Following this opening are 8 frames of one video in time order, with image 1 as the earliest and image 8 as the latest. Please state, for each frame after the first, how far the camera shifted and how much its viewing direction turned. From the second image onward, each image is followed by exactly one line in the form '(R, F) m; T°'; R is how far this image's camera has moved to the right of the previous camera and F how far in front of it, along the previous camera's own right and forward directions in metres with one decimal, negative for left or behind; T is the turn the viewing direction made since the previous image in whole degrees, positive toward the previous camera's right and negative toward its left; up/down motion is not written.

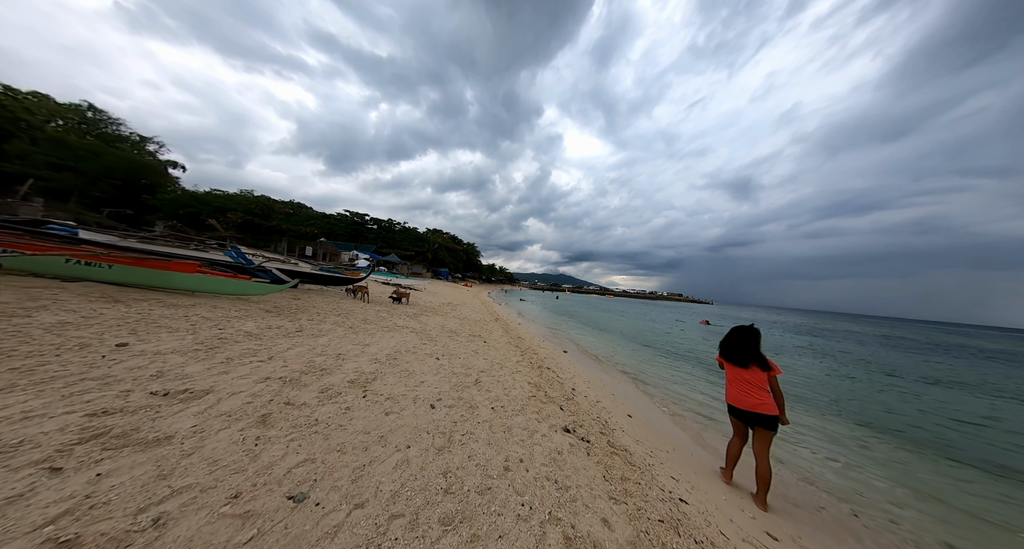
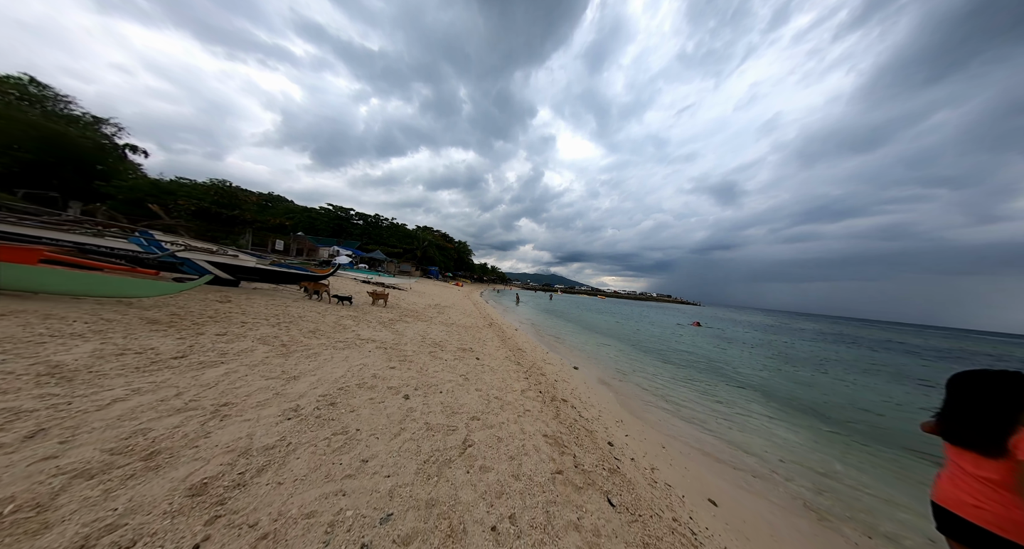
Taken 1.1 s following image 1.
(-0.3, +1.8) m; +2°
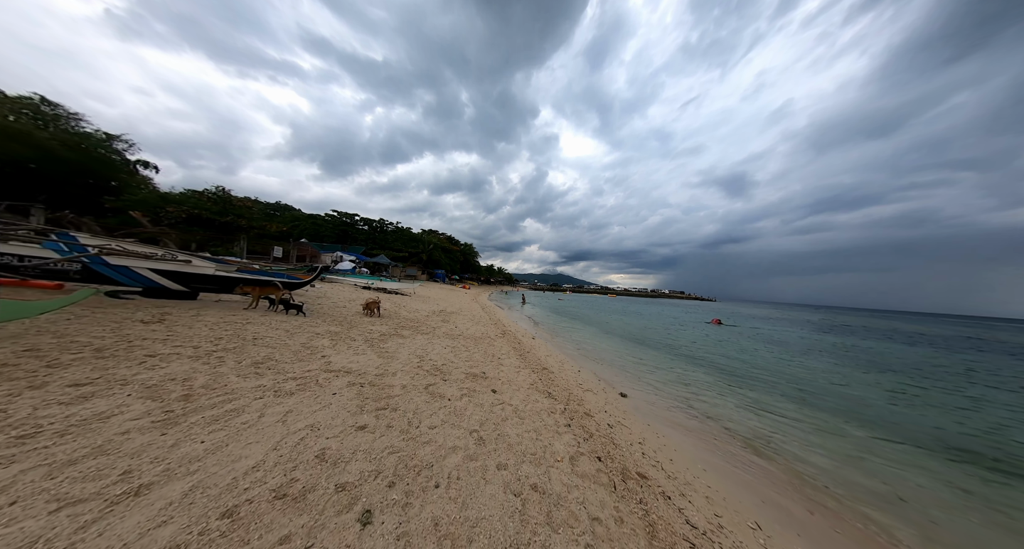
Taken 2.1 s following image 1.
(-0.4, +1.8) m; -2°
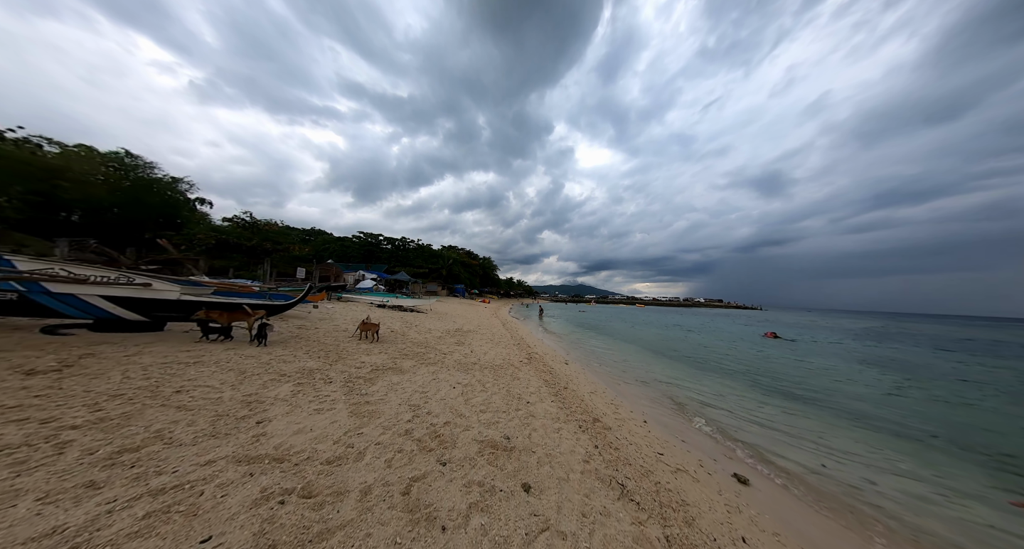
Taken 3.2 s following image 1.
(-0.2, +1.9) m; -5°
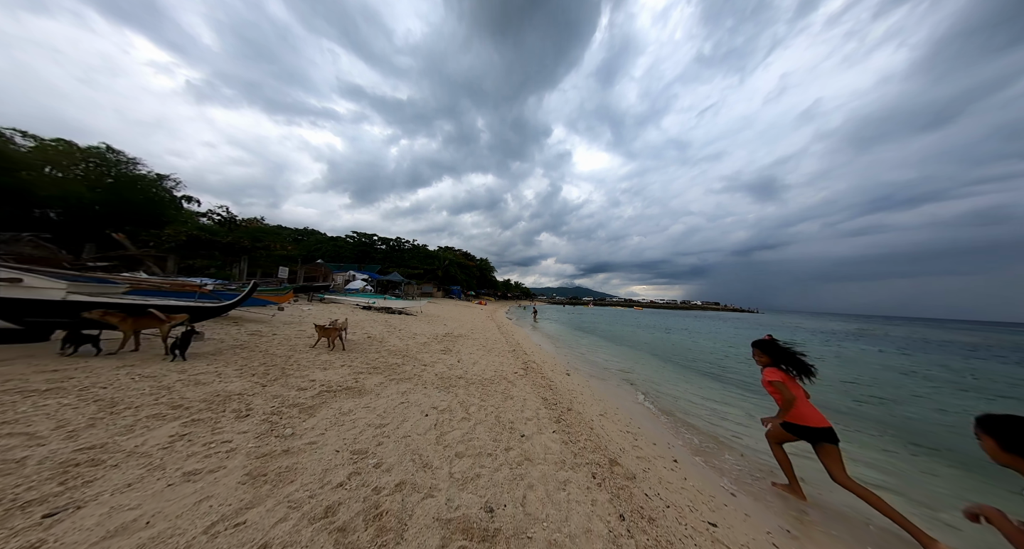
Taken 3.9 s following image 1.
(+0.1, +1.2) m; +1°
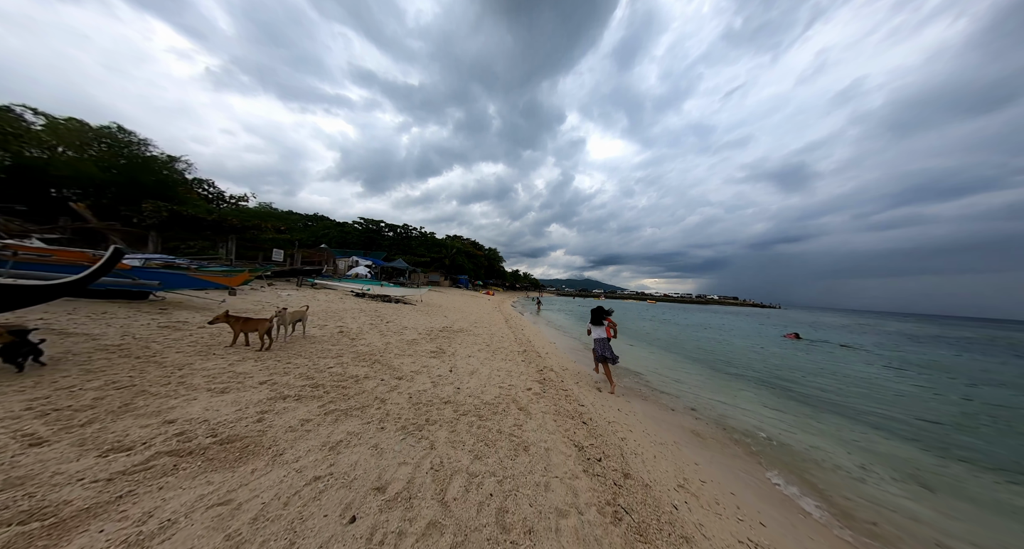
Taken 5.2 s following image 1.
(-0.2, +2.4) m; -2°
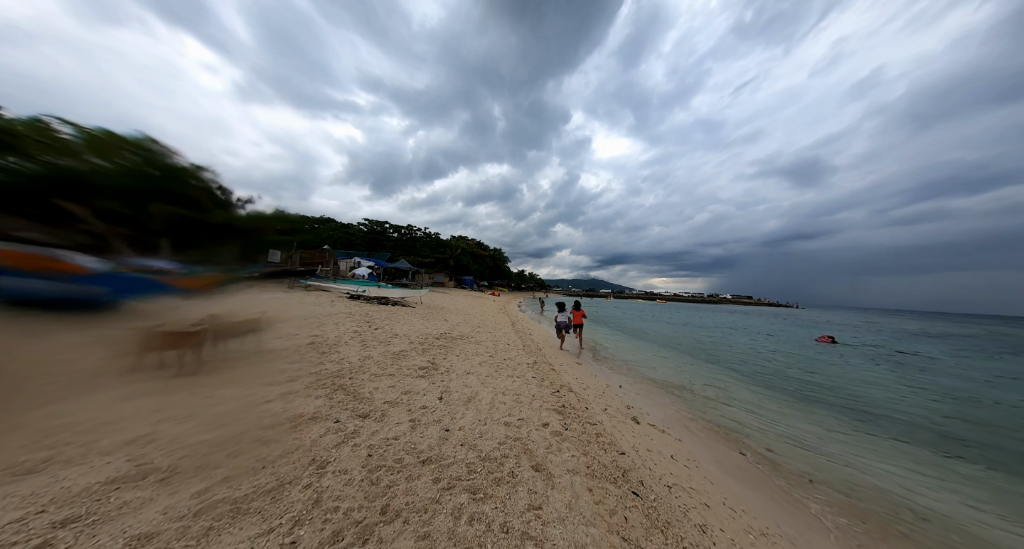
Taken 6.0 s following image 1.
(-0.1, +1.5) m; -2°
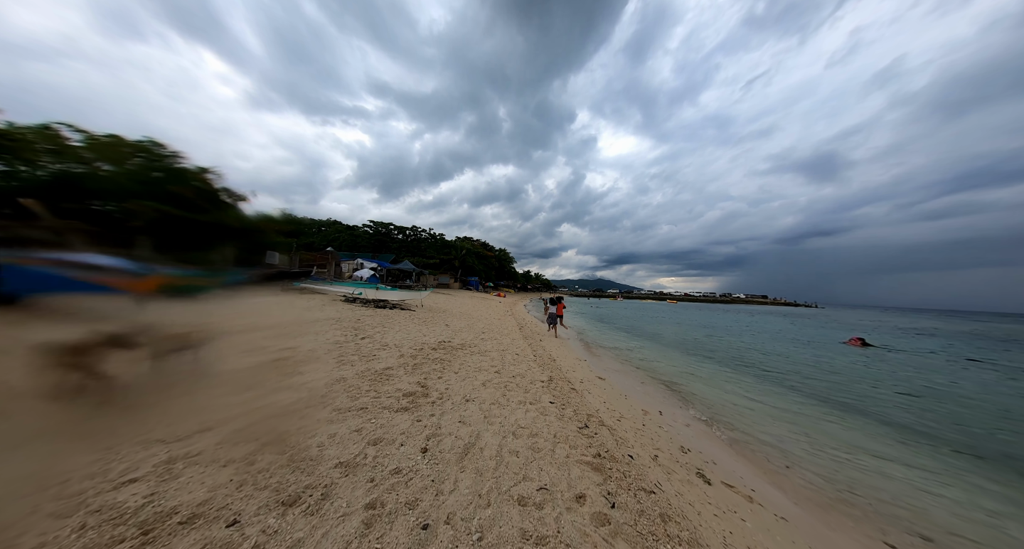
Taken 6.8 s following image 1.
(-0.1, +1.5) m; -2°
